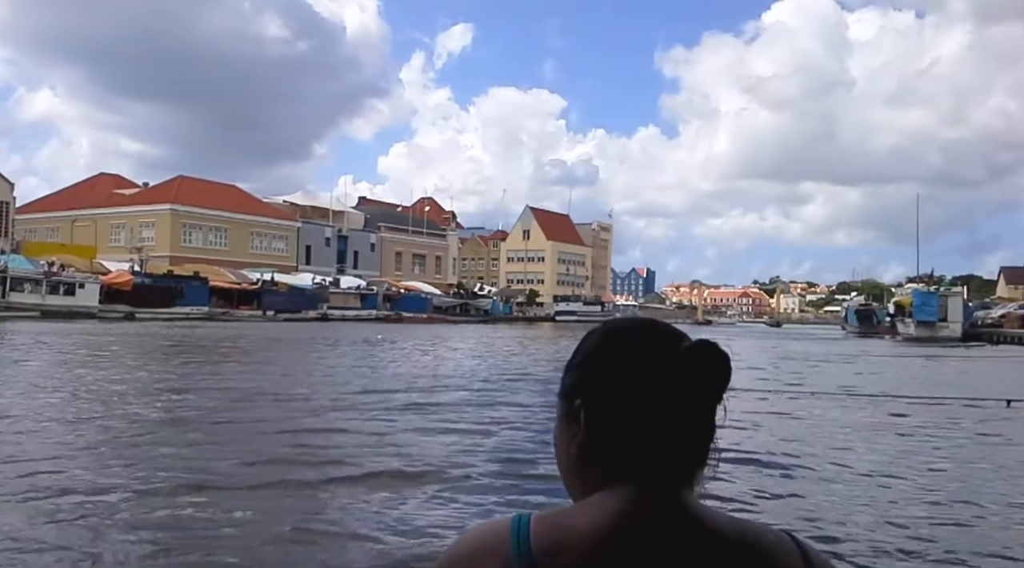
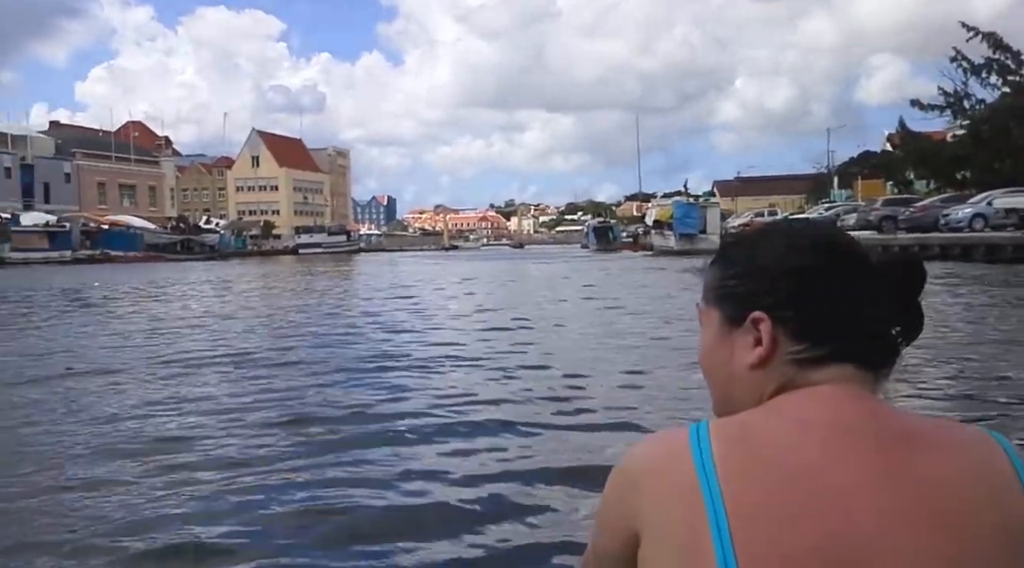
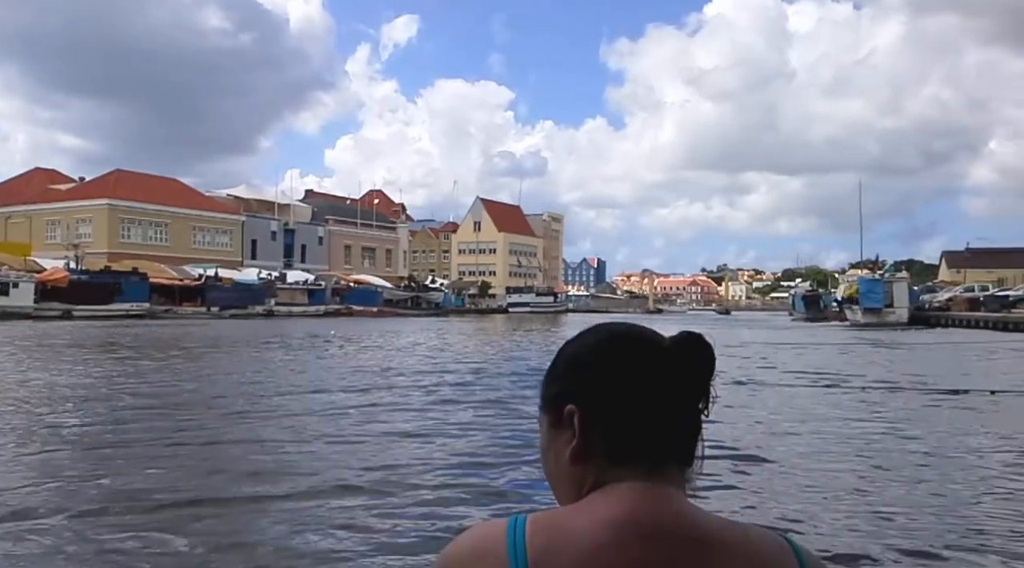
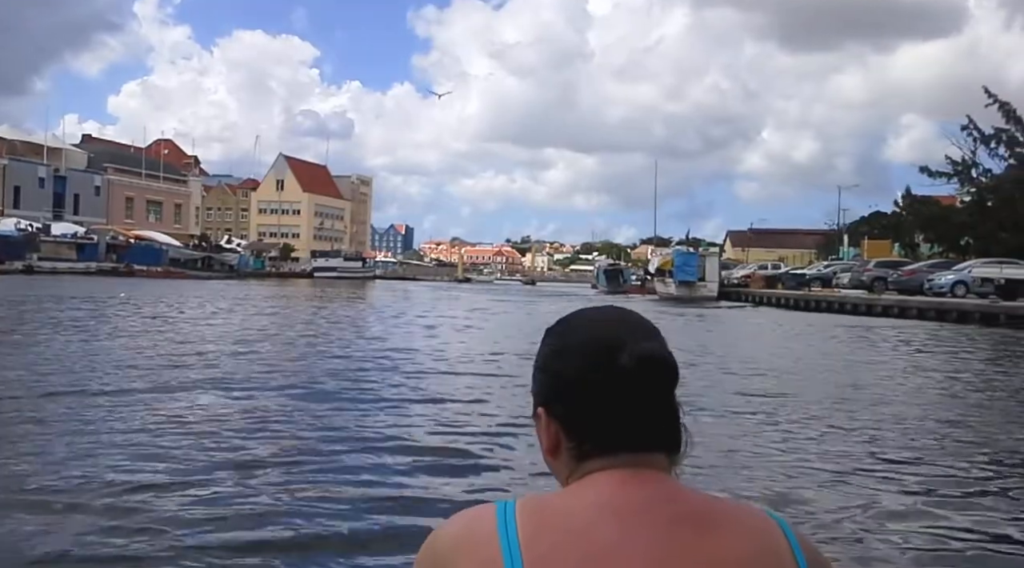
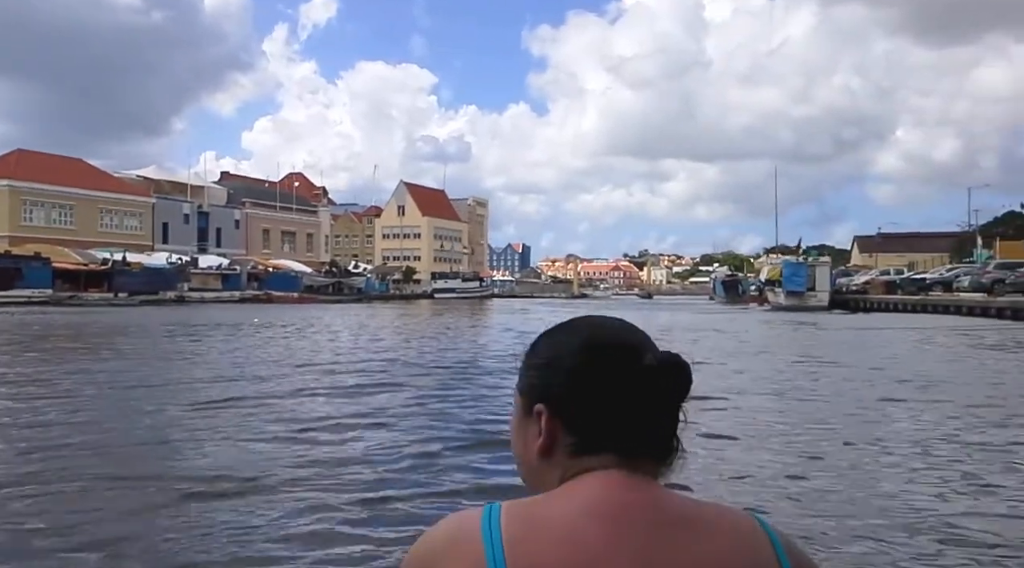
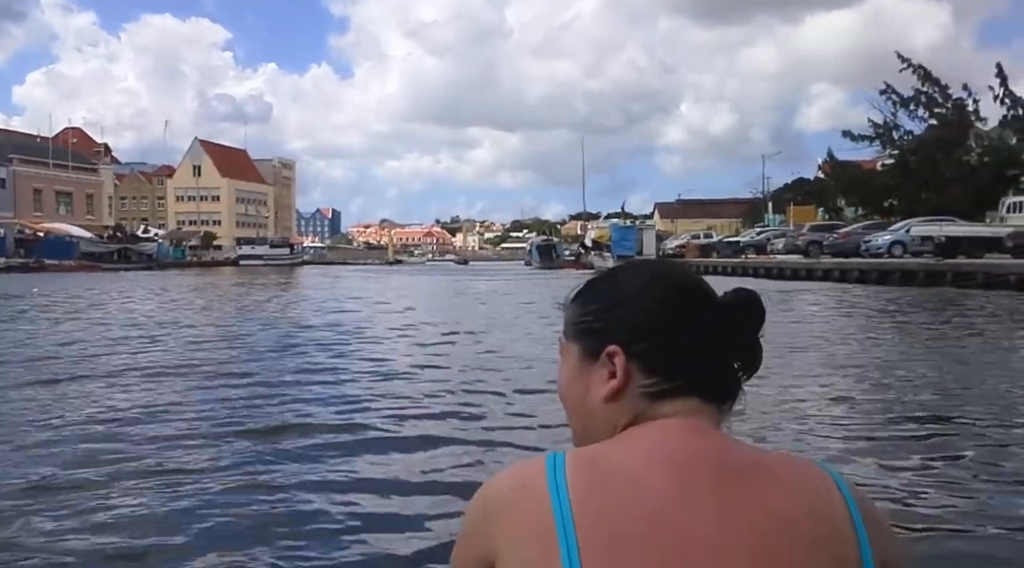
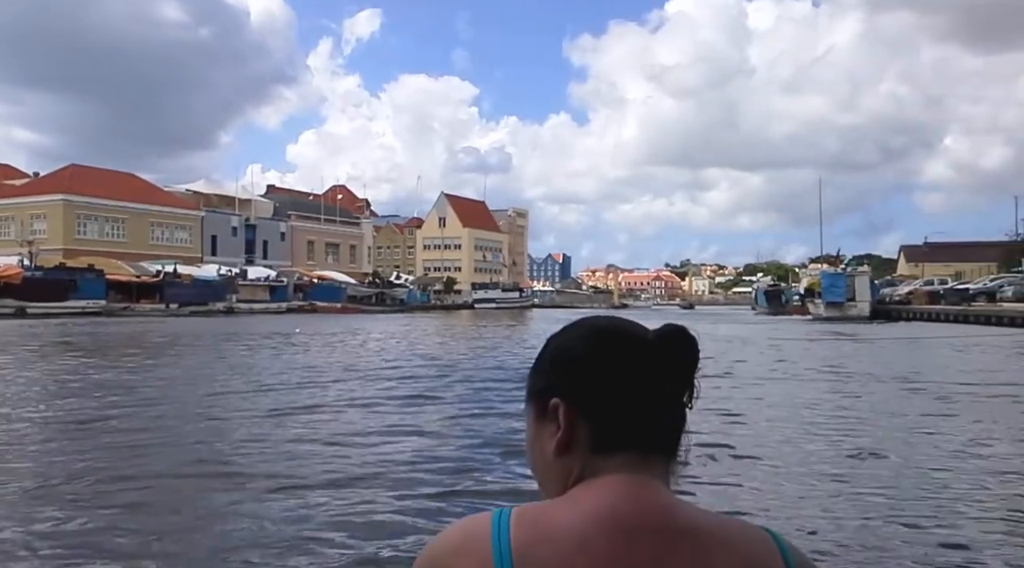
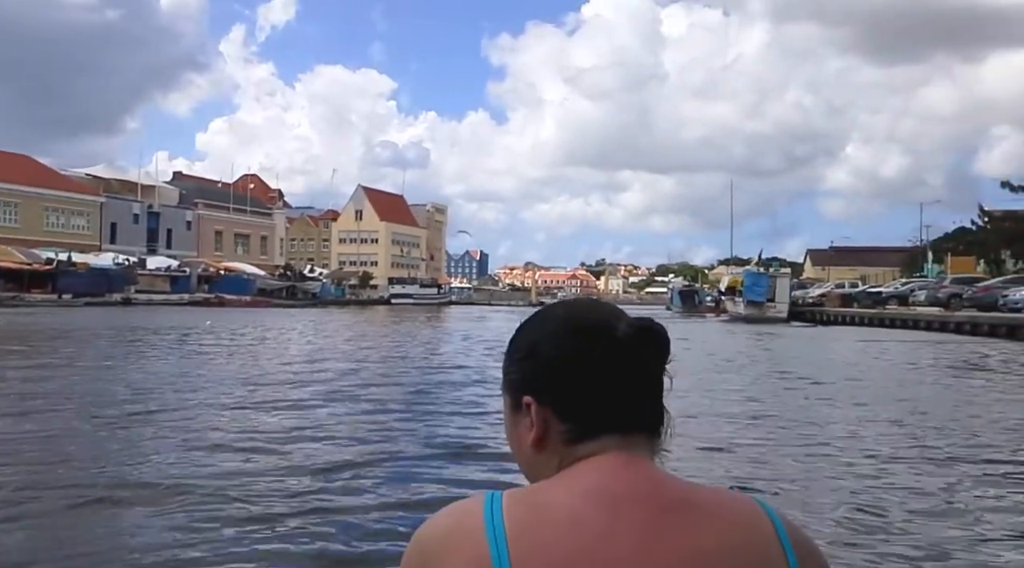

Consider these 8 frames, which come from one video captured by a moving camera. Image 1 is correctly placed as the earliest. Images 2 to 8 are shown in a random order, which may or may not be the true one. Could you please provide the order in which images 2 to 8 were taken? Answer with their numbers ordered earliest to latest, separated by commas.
3, 7, 5, 8, 4, 6, 2
